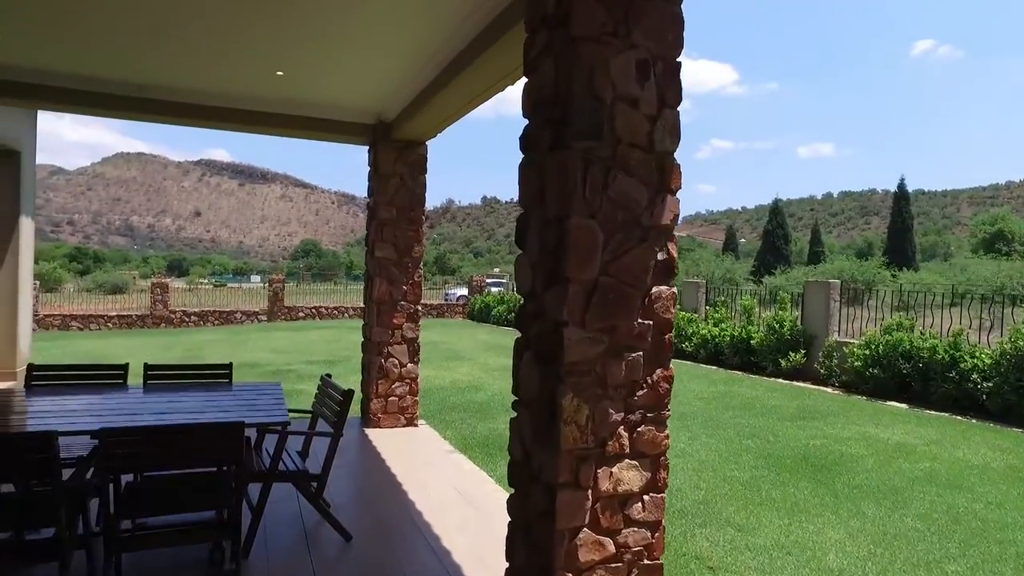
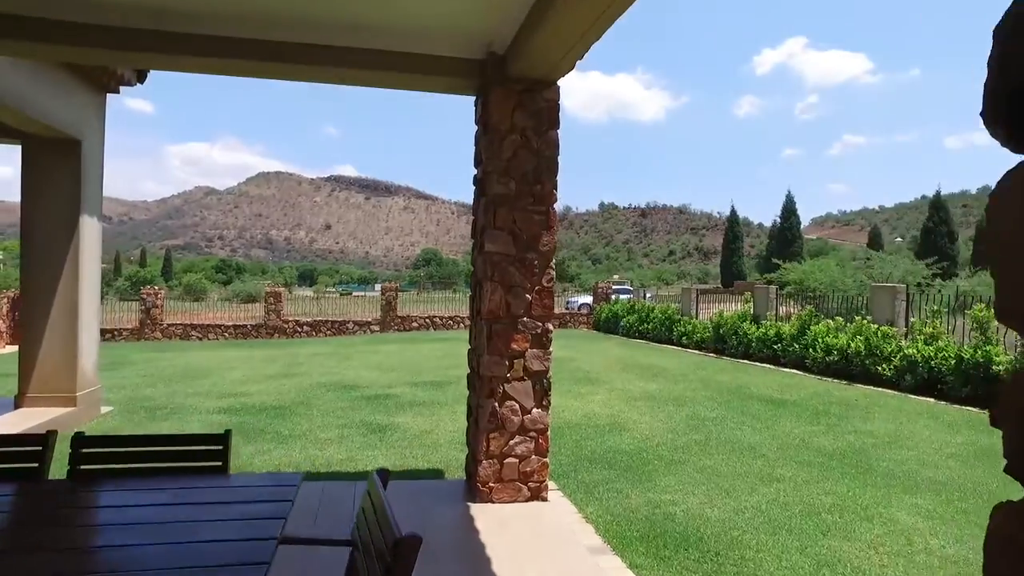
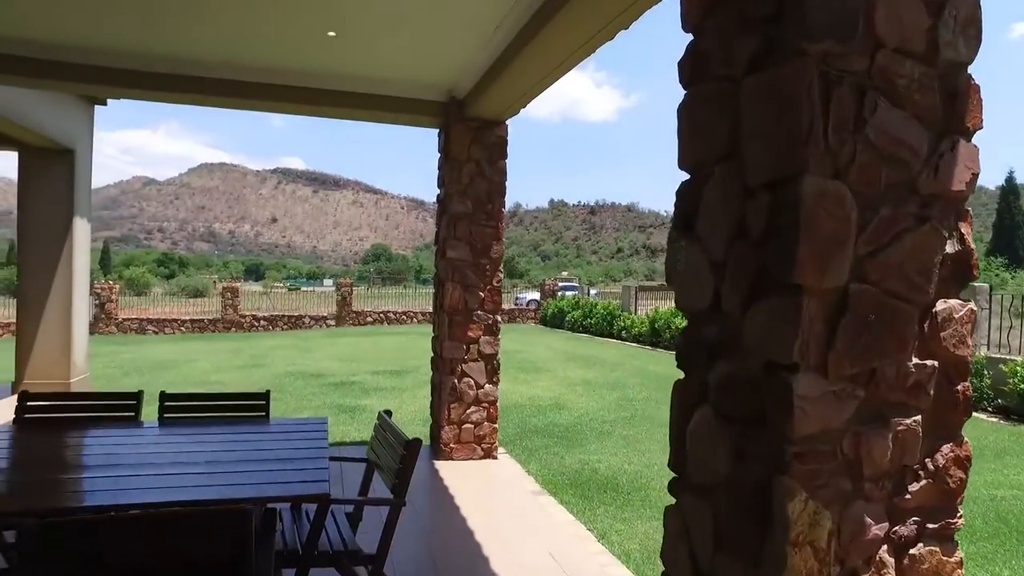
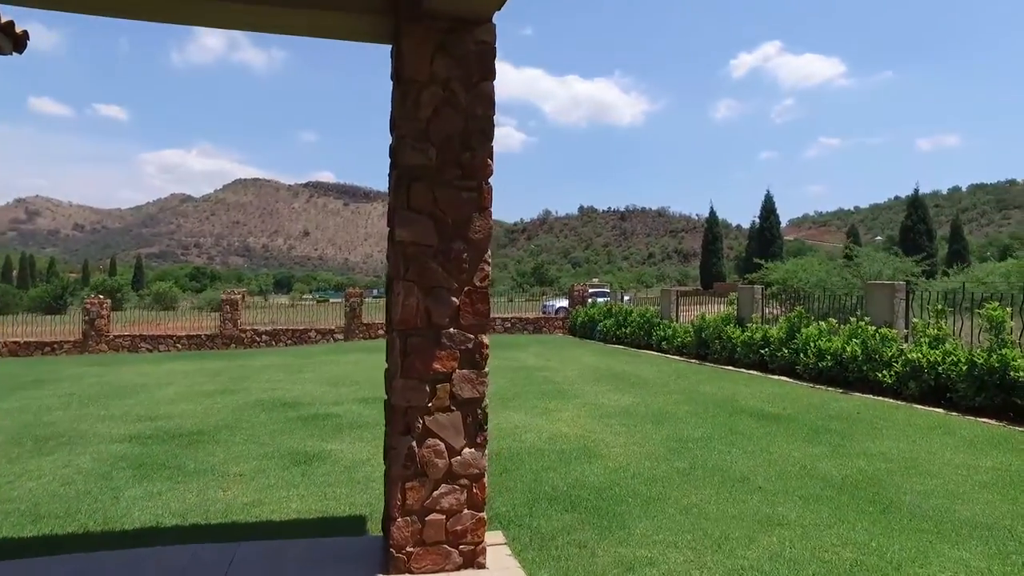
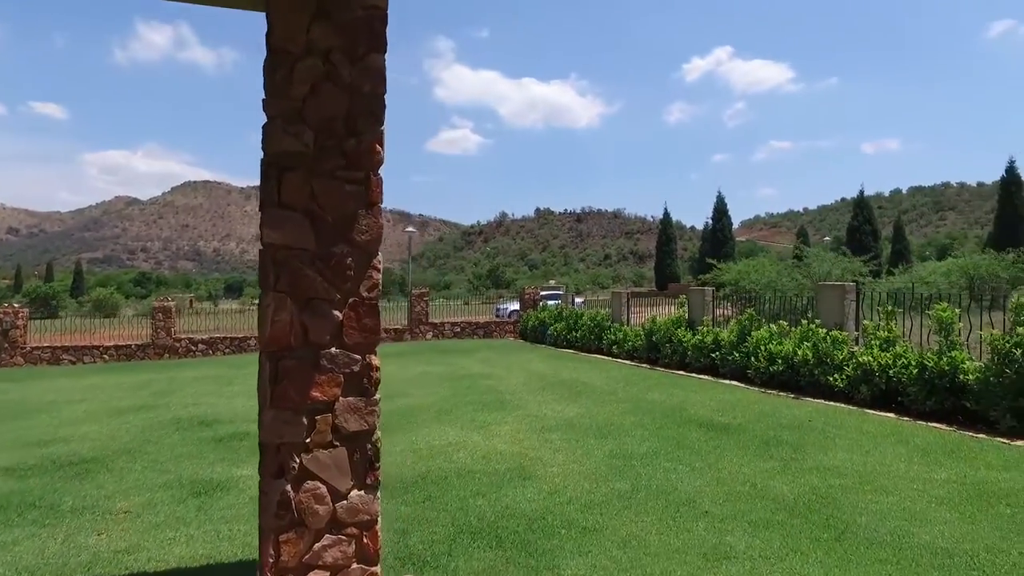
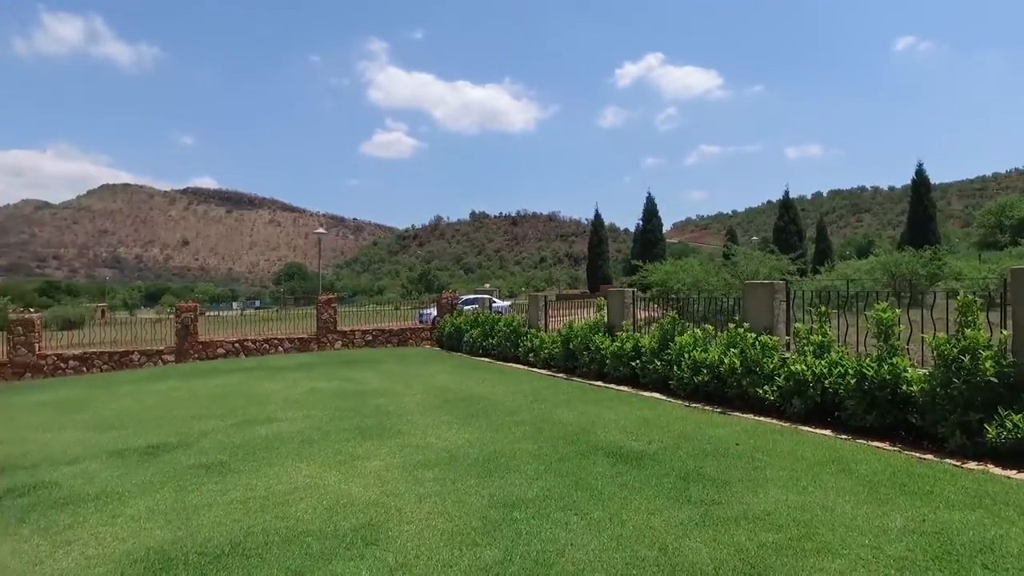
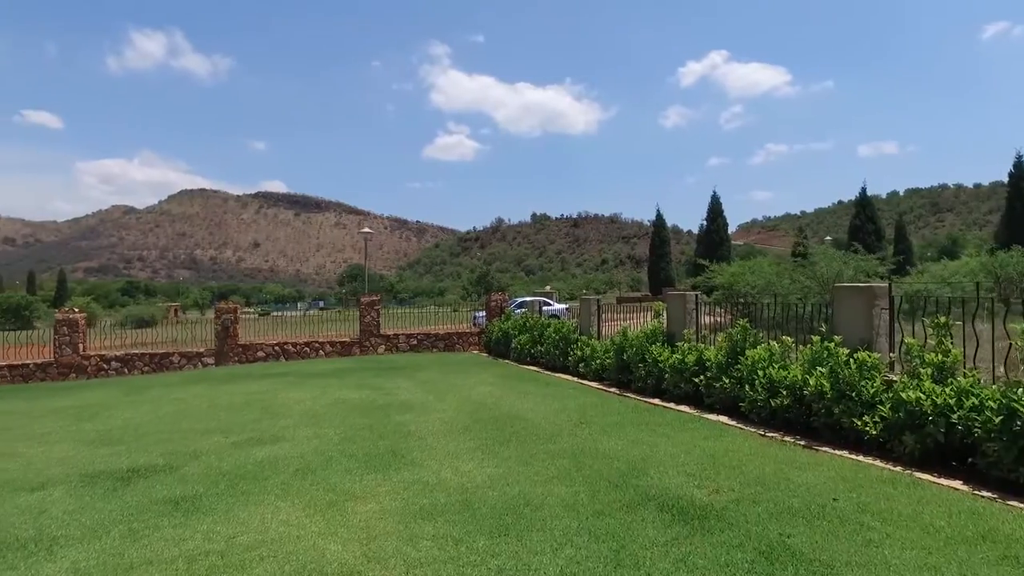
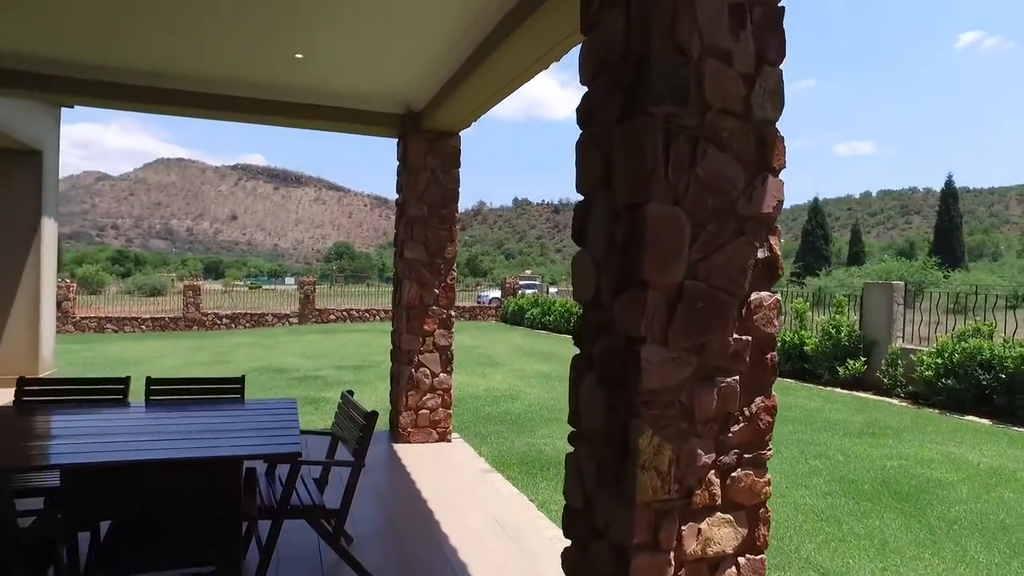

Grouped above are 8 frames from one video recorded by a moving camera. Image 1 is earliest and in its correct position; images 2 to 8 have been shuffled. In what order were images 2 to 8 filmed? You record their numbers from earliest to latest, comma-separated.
8, 3, 2, 4, 5, 6, 7
